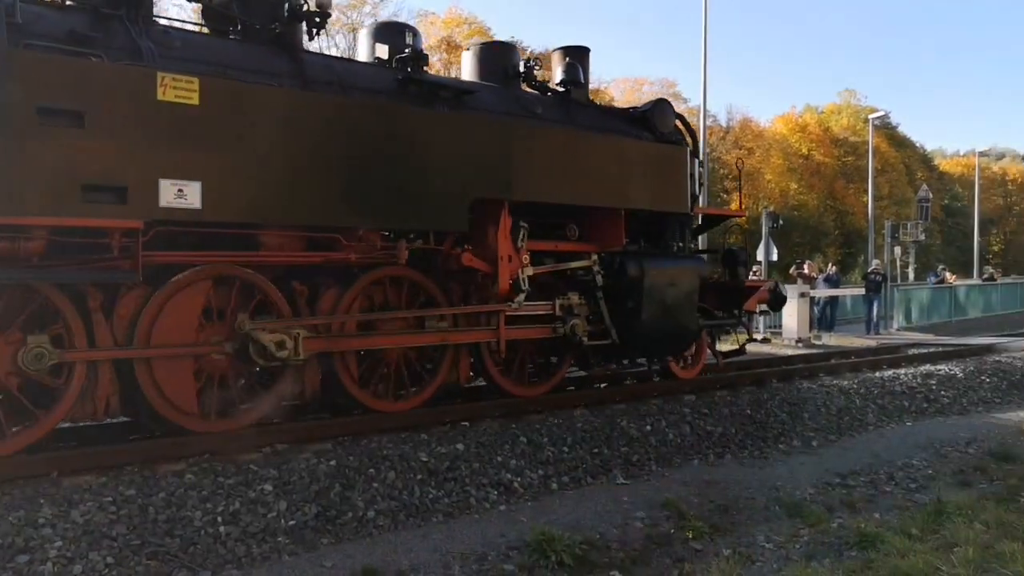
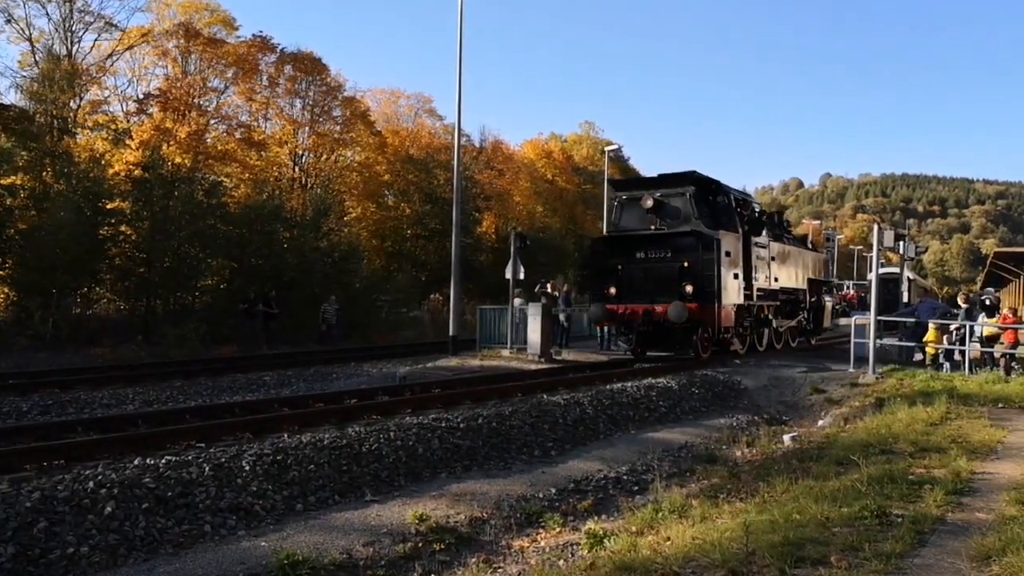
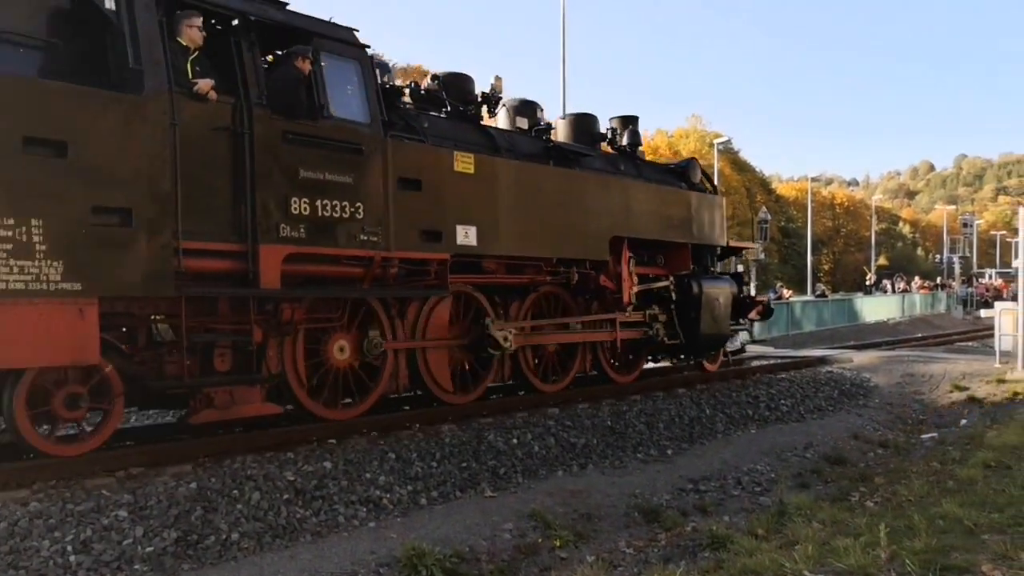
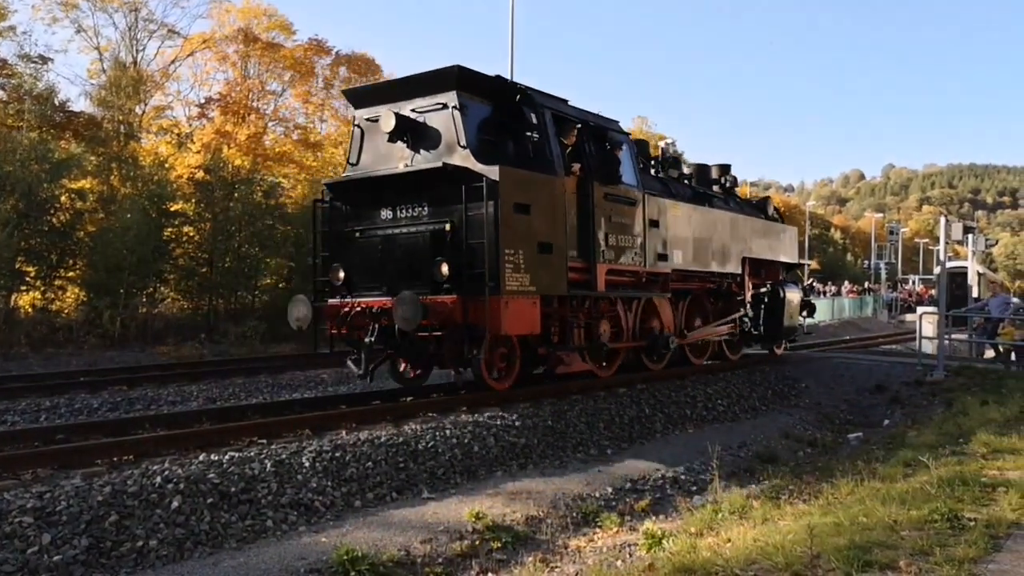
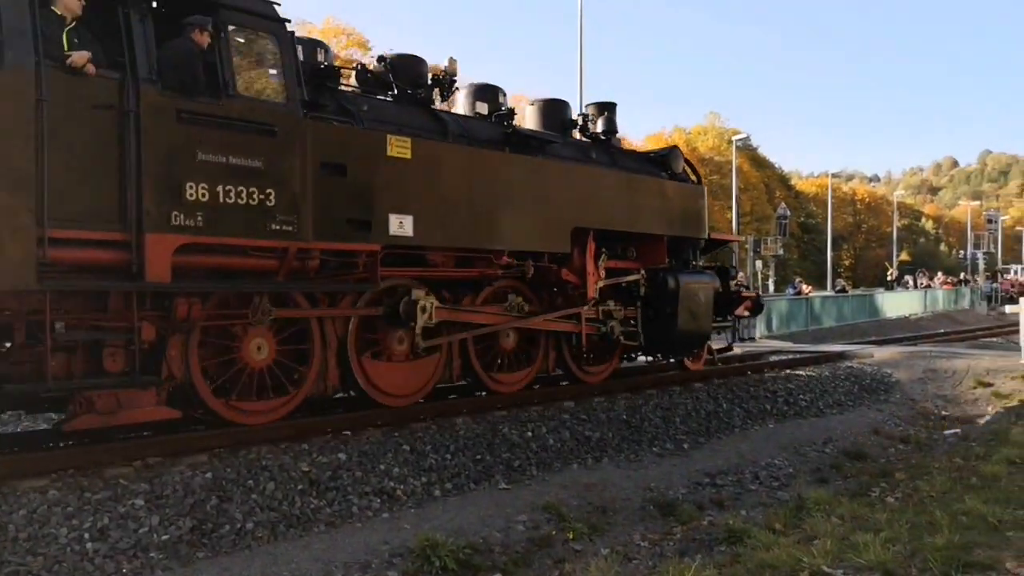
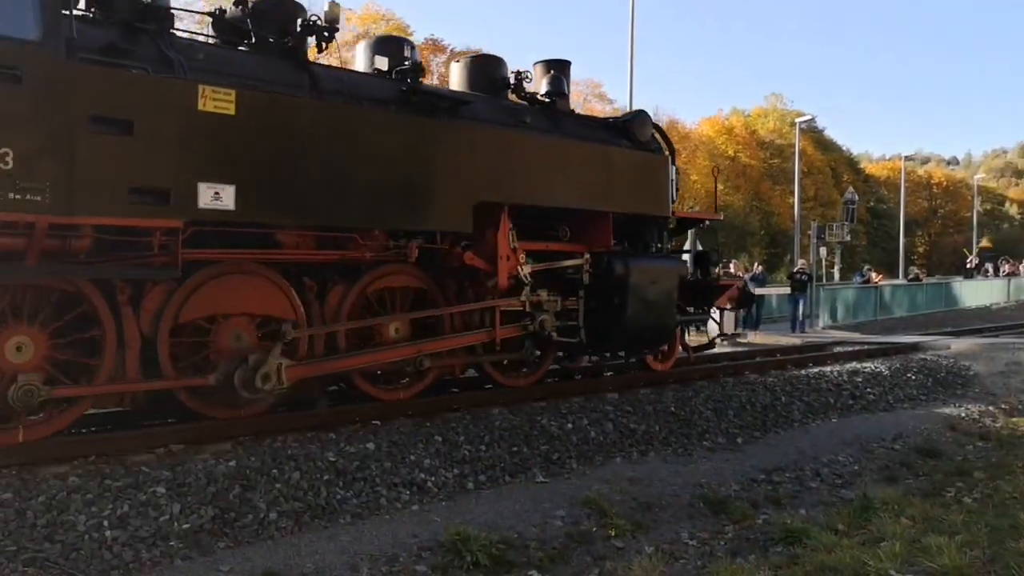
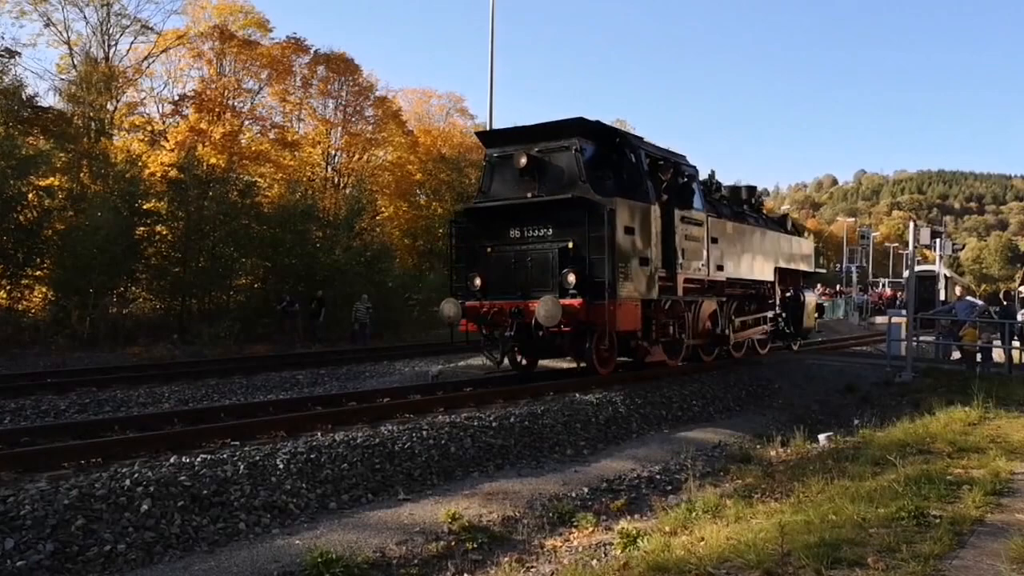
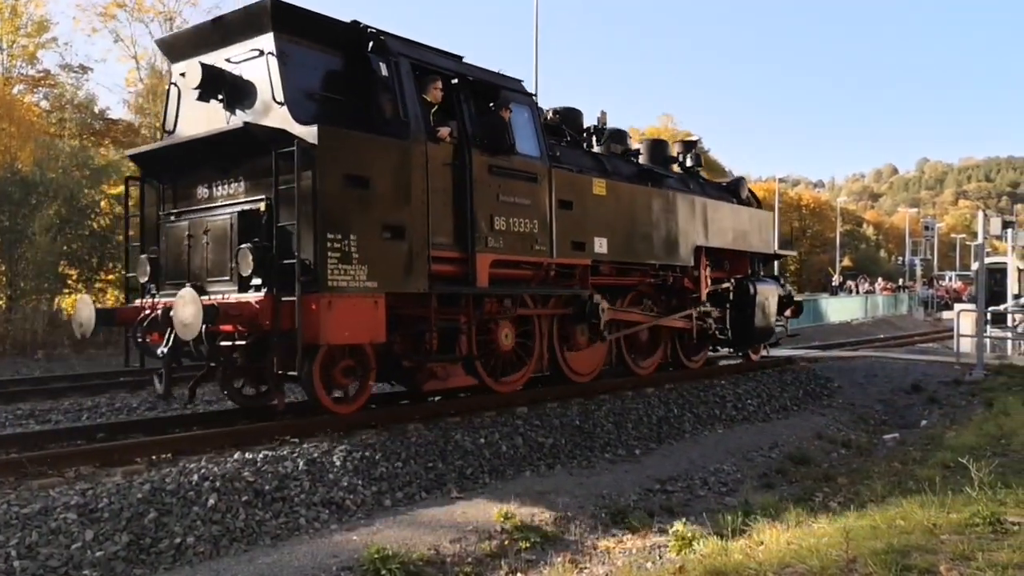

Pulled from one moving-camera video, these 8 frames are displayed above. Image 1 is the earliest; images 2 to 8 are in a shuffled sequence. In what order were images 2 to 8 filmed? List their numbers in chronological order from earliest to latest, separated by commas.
6, 5, 3, 8, 4, 7, 2
